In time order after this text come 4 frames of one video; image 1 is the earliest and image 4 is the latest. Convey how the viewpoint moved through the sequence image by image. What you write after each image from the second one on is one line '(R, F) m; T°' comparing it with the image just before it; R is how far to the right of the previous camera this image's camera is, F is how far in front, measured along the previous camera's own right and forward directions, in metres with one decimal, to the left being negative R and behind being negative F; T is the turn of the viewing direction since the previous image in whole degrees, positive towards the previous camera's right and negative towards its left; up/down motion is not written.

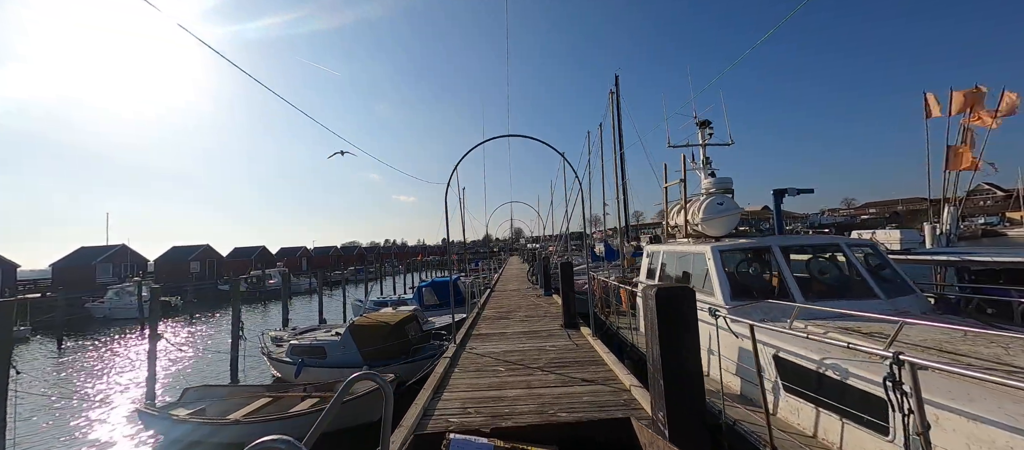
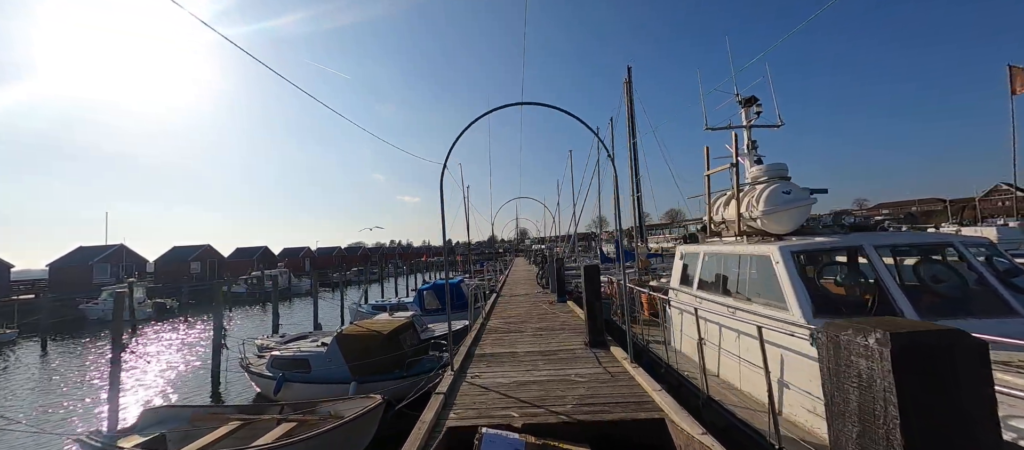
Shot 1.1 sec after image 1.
(-0.1, +1.2) m; -1°
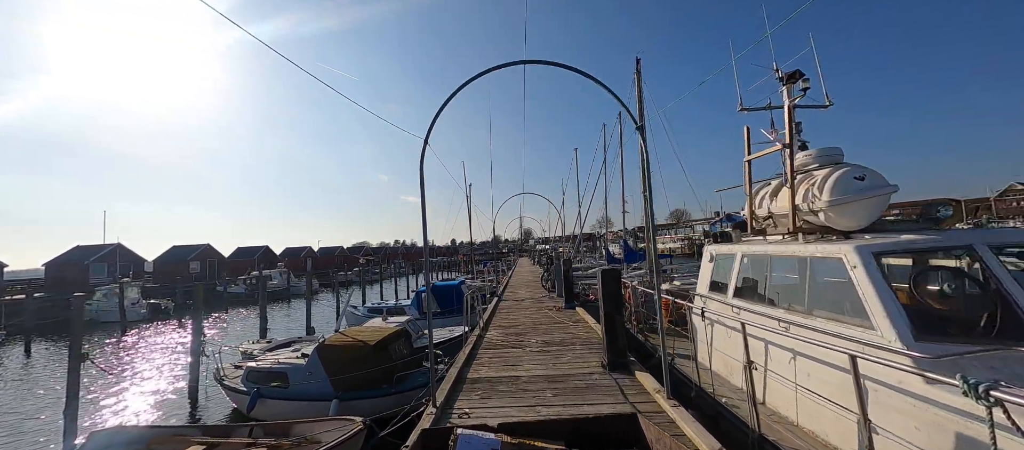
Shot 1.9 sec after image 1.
(0.0, +1.0) m; -1°
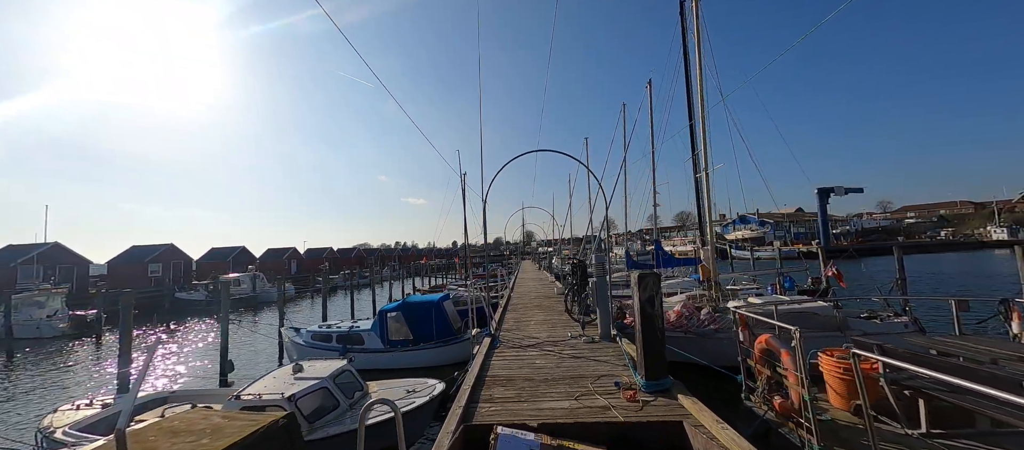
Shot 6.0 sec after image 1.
(-0.1, +5.0) m; 0°
